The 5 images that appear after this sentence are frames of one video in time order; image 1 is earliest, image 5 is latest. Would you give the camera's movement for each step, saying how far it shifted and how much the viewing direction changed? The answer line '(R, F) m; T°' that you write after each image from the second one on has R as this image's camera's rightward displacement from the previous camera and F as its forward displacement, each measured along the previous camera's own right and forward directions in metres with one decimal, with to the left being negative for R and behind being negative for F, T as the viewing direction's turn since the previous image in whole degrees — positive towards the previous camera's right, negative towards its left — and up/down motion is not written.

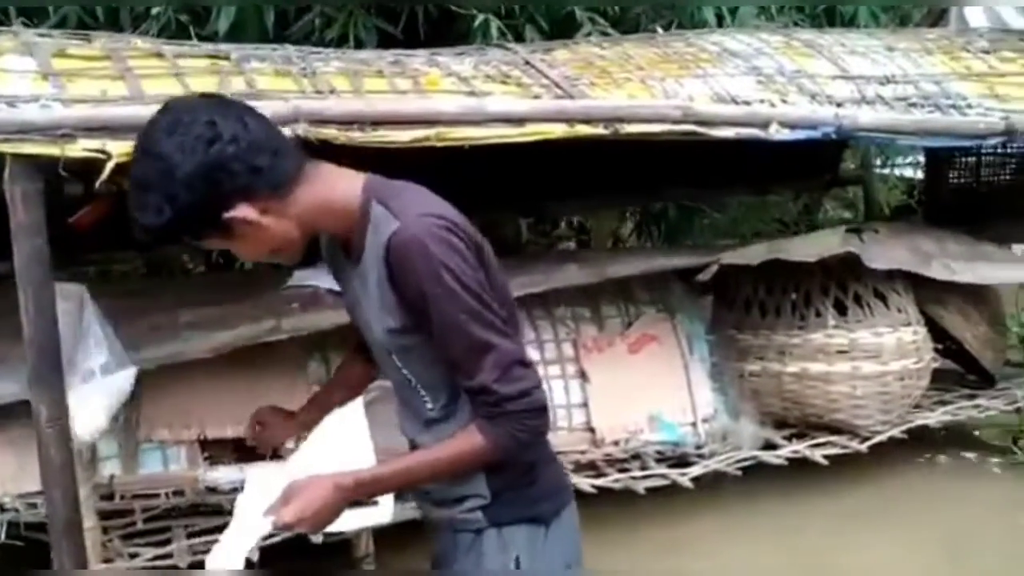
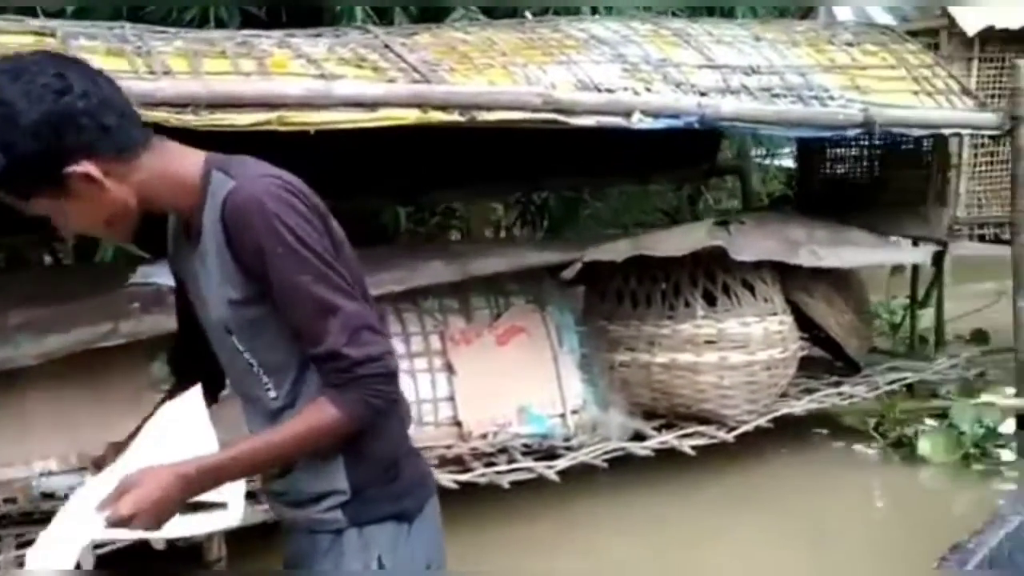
(+0.2, +0.1) m; +5°
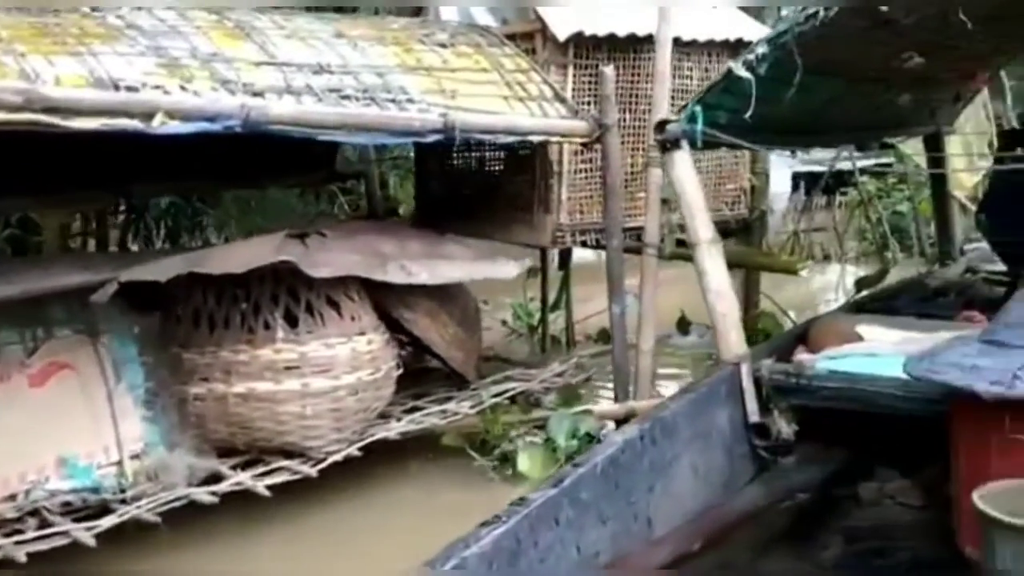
(+0.7, +0.3) m; +17°
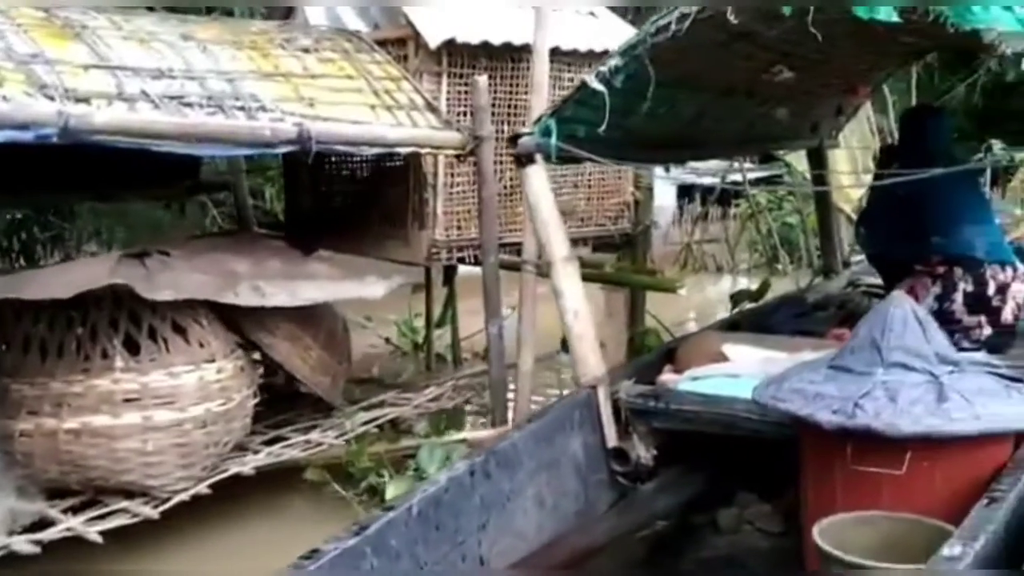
(+0.2, +0.2) m; +5°
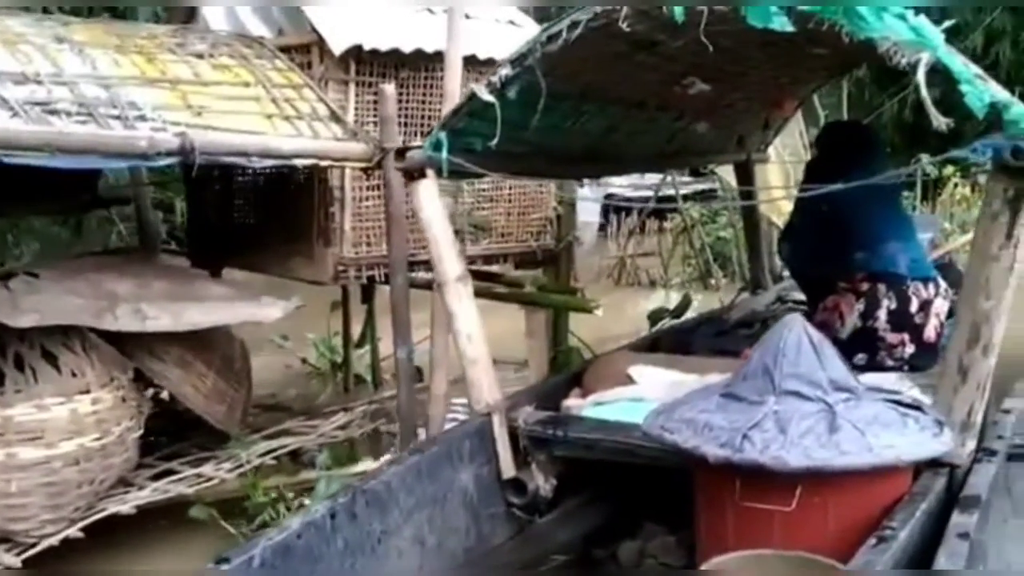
(+0.2, +0.2) m; +3°
